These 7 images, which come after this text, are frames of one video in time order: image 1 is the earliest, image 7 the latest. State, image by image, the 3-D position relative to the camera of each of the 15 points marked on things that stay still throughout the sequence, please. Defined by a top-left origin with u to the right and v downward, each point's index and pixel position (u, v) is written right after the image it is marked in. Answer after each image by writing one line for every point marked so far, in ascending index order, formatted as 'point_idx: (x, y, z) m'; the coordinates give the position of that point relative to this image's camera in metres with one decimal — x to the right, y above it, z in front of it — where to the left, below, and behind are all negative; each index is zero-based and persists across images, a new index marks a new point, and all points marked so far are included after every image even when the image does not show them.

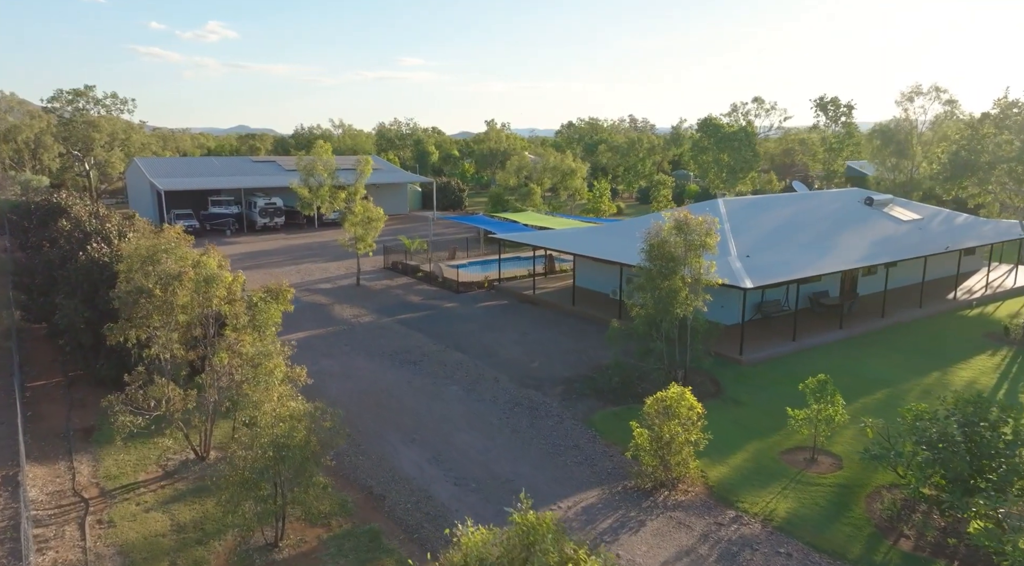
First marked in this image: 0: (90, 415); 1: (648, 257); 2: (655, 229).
0: (-8.0, -2.5, +13.7) m
1: (+2.8, +0.5, +14.9) m
2: (+3.0, +1.1, +15.1) m
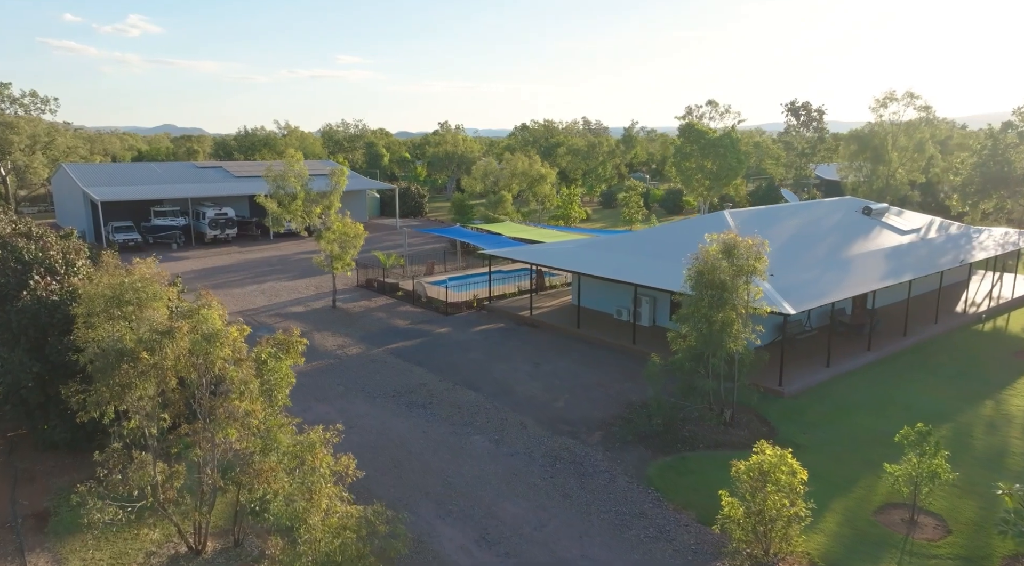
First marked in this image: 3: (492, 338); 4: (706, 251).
0: (-7.2, -3.2, +11.2) m
1: (+3.4, 0.0, +13.3) m
2: (+3.5, +0.6, +13.5) m
3: (-0.6, -1.5, +19.5) m
4: (+3.6, +0.6, +13.4) m
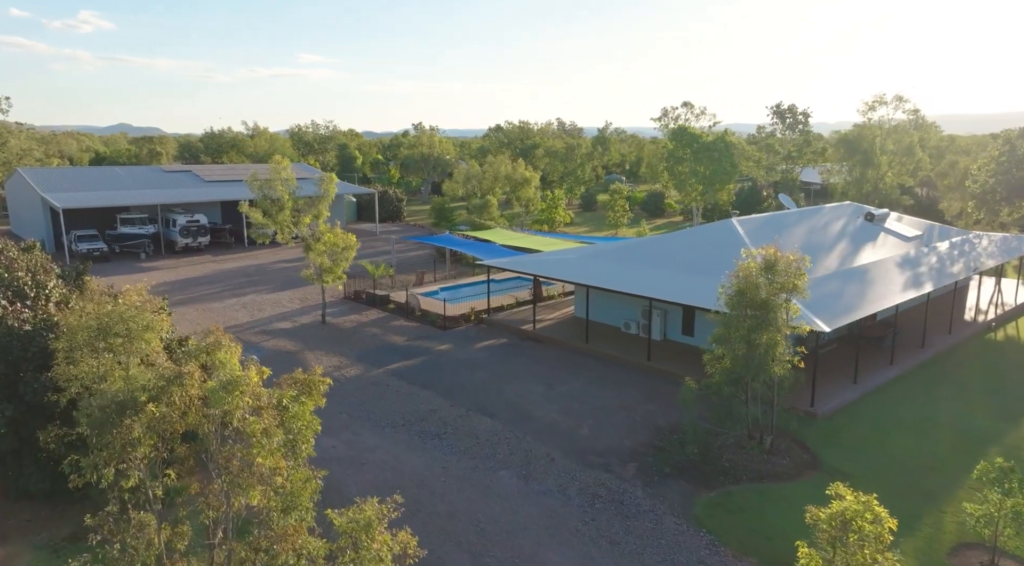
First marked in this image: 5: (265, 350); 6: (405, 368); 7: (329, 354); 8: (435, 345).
0: (-6.6, -3.7, +9.8) m
1: (+3.8, -0.4, +12.4) m
2: (+3.9, +0.2, +12.6) m
3: (-0.4, -1.8, +18.4) m
4: (+4.0, +0.3, +12.5) m
5: (-6.5, -1.8, +19.0) m
6: (-2.6, -2.1, +17.5) m
7: (-4.6, -1.8, +18.4) m
8: (-2.1, -1.7, +19.3) m
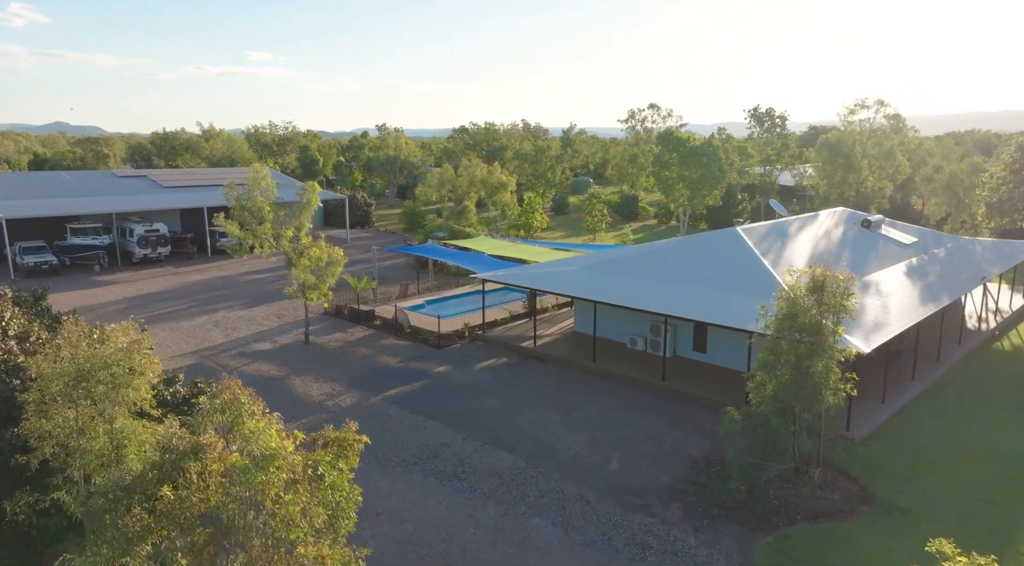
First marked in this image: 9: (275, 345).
0: (-5.9, -4.1, +8.2) m
1: (+4.3, -0.7, +11.4) m
2: (+4.4, -0.1, +11.7) m
3: (-0.3, -2.2, +17.2) m
4: (+4.5, -0.1, +11.5) m
5: (-6.4, -2.2, +17.4) m
6: (-2.4, -2.5, +16.1) m
7: (-4.5, -2.3, +16.9) m
8: (-2.0, -2.1, +18.0) m
9: (-6.5, -1.7, +19.8) m
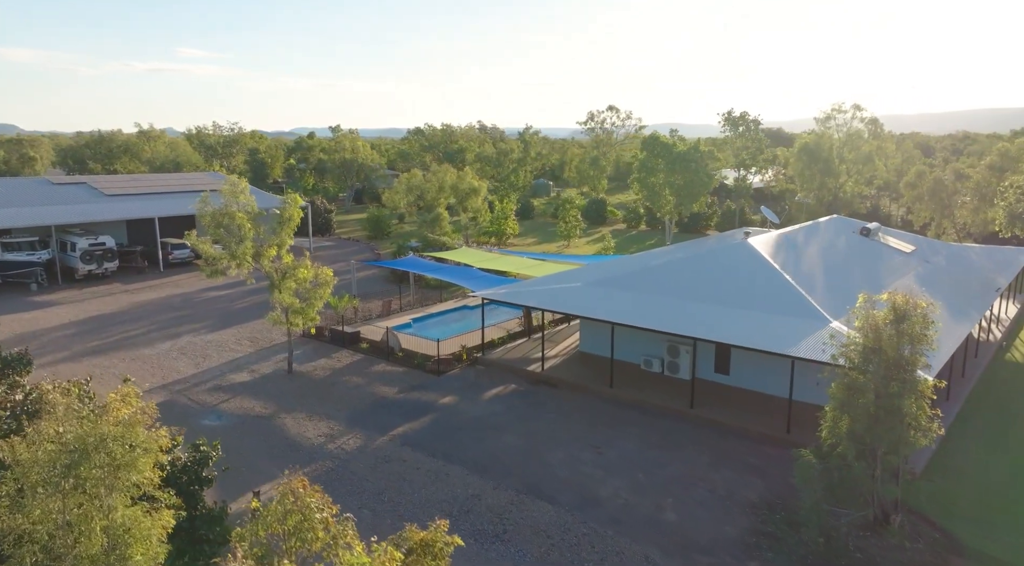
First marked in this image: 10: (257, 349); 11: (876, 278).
0: (-4.8, -4.7, +6.3) m
1: (+5.0, -1.1, +10.3) m
2: (+5.1, -0.5, +10.6) m
3: (+0.1, -2.7, +15.7) m
4: (+5.2, -0.5, +10.4) m
5: (-6.0, -2.8, +15.4) m
6: (-2.0, -3.0, +14.5) m
7: (-4.1, -2.8, +15.0) m
8: (-1.7, -2.6, +16.3) m
9: (-6.3, -2.3, +17.8) m
10: (-6.9, -1.8, +19.7) m
11: (+9.7, +0.2, +19.3) m
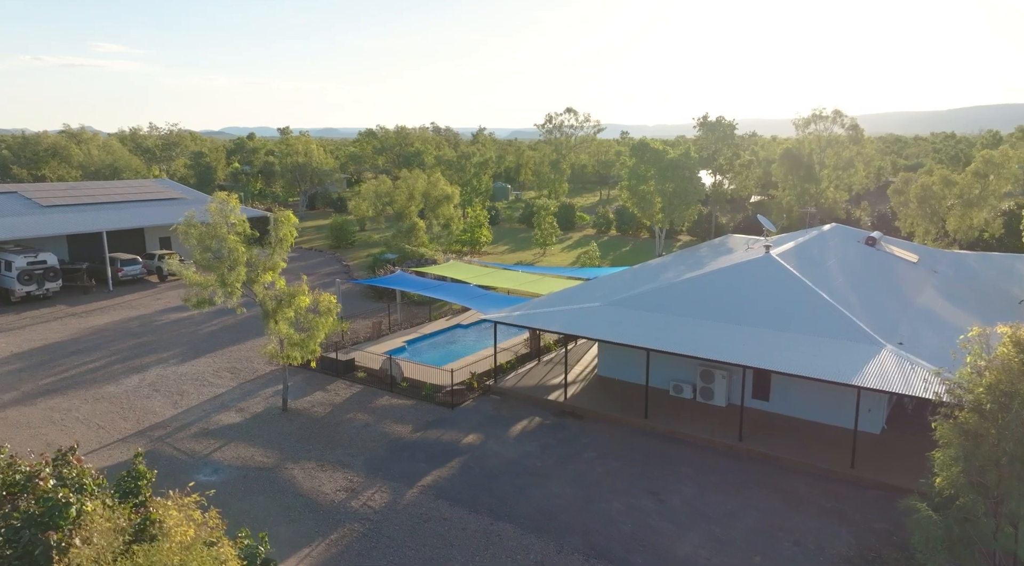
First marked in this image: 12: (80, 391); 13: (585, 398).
0: (-3.3, -5.3, +4.4) m
1: (+6.1, -1.6, +9.3) m
2: (+6.2, -0.9, +9.5) m
3: (+0.7, -3.2, +14.2) m
4: (+6.3, -0.9, +9.4) m
5: (-5.3, -3.4, +13.4) m
6: (-1.2, -3.5, +12.8) m
7: (-3.4, -3.4, +13.2) m
8: (-1.1, -3.1, +14.7) m
9: (-5.8, -2.9, +15.7) m
10: (-6.6, -2.4, +17.6) m
11: (+10.0, -0.2, +18.7) m
12: (-10.1, -2.5, +16.9) m
13: (+1.7, -2.6, +16.5) m
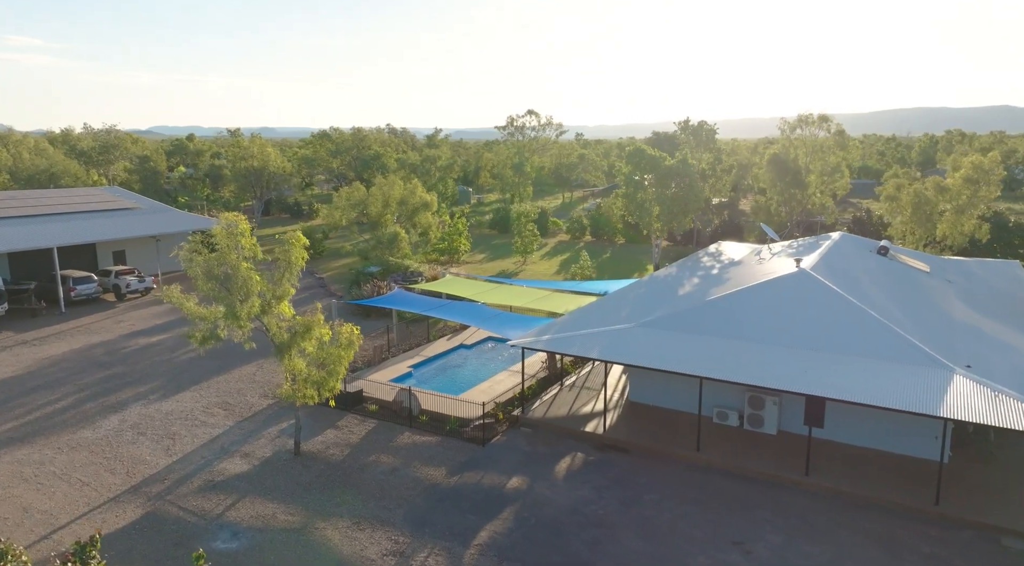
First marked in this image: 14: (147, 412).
0: (-1.5, -5.8, +2.8) m
1: (+7.4, -1.9, +8.5) m
2: (+7.4, -1.3, +8.7) m
3: (+1.7, -3.7, +12.9) m
4: (+7.6, -1.3, +8.6) m
5: (-4.3, -4.0, +11.6) m
6: (-0.1, -4.0, +11.4) m
7: (-2.3, -3.9, +11.5) m
8: (-0.2, -3.6, +13.2) m
9: (-5.0, -3.4, +13.8) m
10: (-5.9, -3.0, +15.6) m
11: (+10.5, -0.5, +18.1) m
12: (-9.4, -3.1, +14.7) m
13: (+2.4, -3.1, +15.2) m
14: (-8.1, -2.9, +16.0) m
